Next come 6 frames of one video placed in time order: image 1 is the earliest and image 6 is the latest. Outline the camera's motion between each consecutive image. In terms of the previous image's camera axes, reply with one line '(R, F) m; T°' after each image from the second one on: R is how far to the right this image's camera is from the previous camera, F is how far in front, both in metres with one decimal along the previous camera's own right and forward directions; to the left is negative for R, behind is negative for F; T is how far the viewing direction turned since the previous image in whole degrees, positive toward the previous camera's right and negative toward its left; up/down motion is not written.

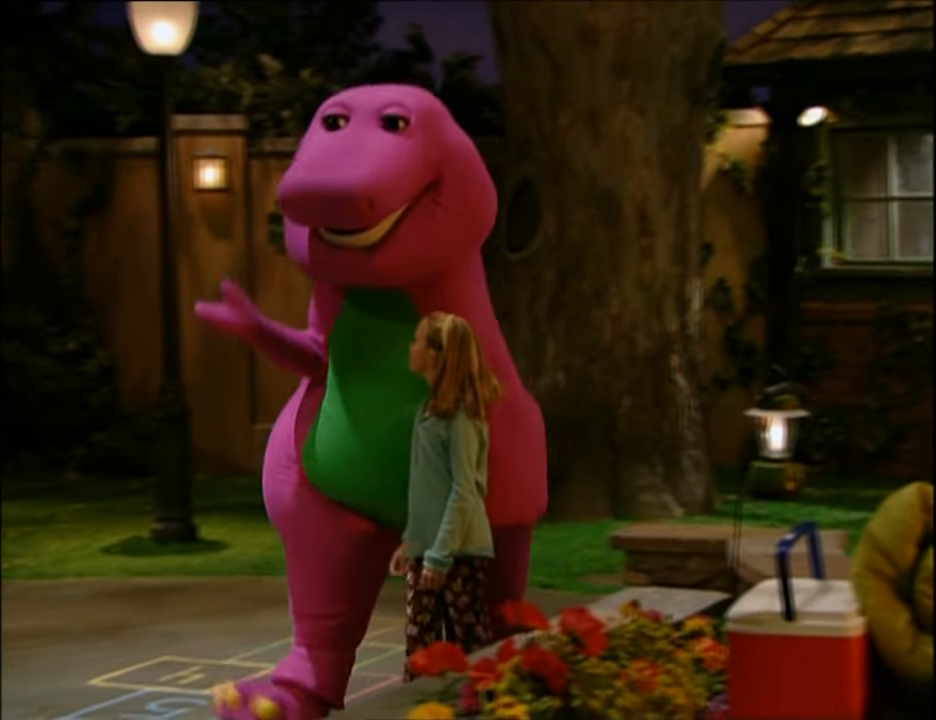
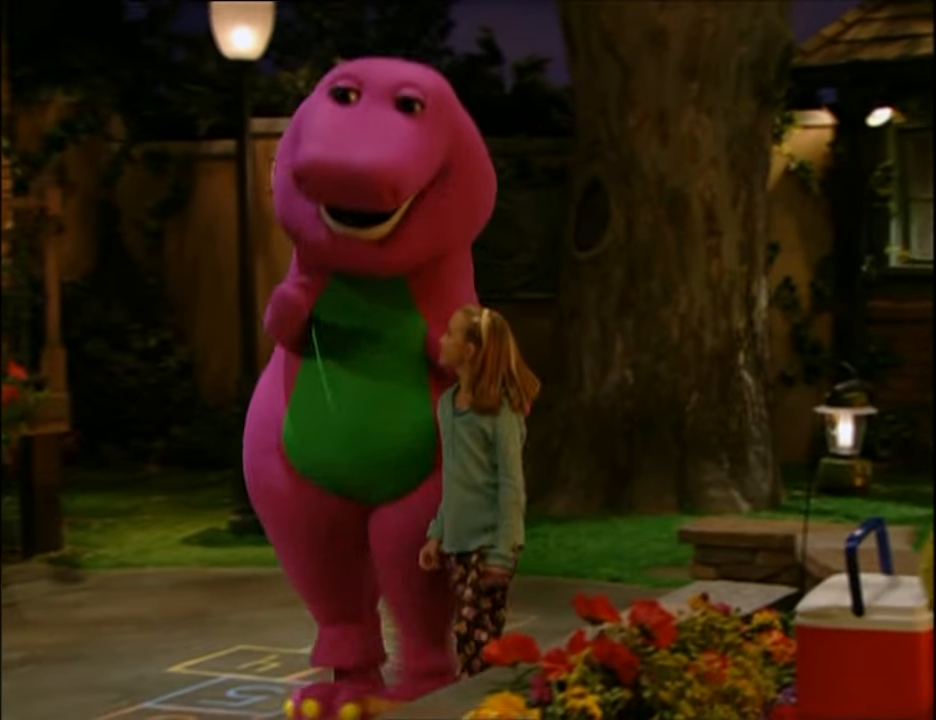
(-0.1, -0.2) m; -2°
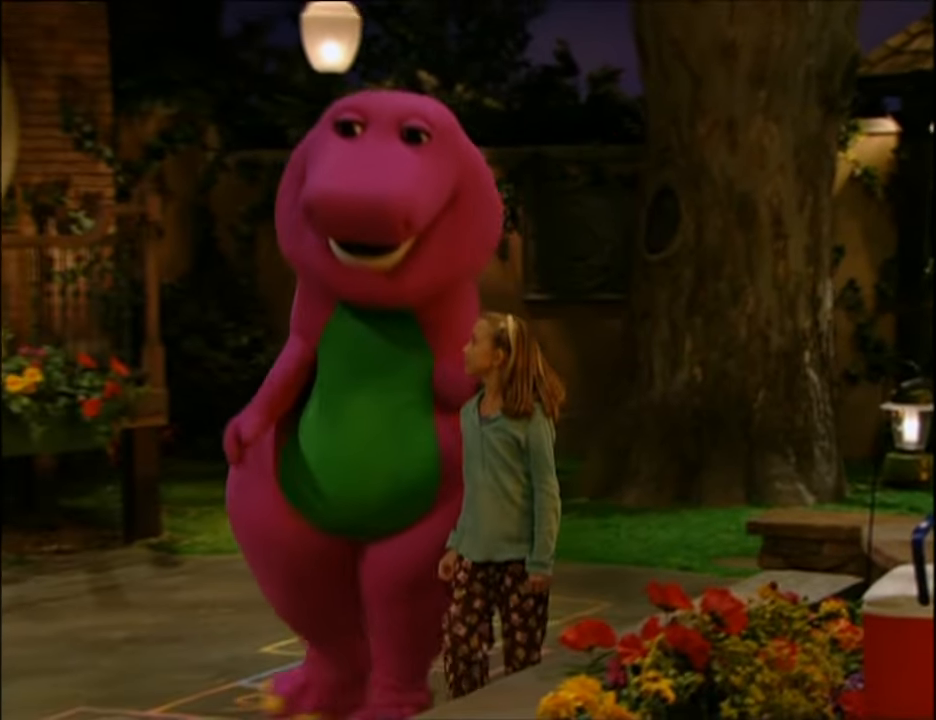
(-0.1, -0.4) m; -2°
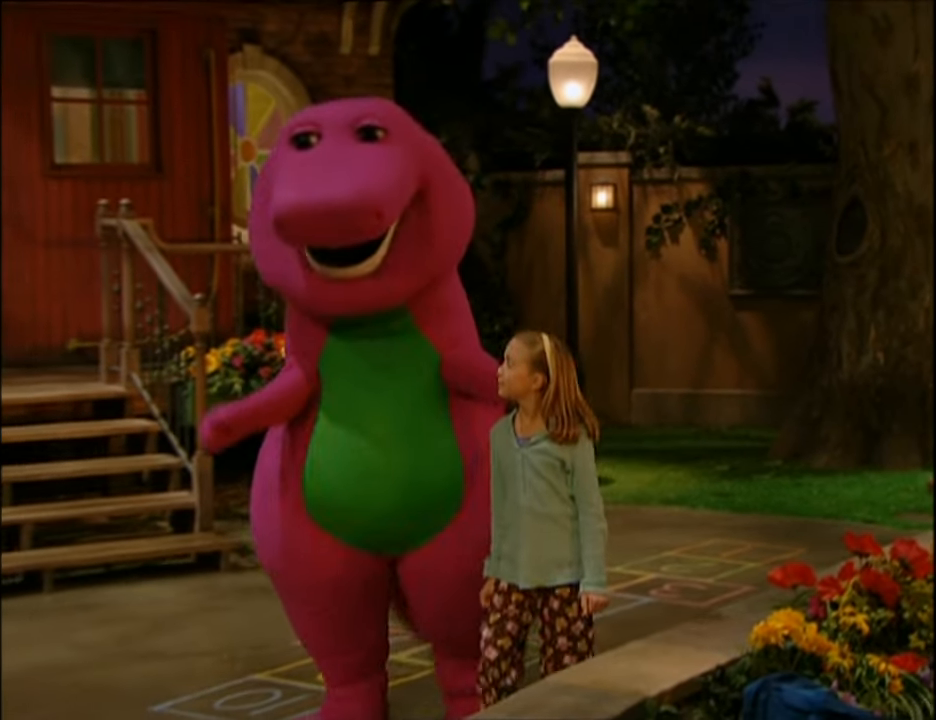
(0.0, -1.9) m; -8°
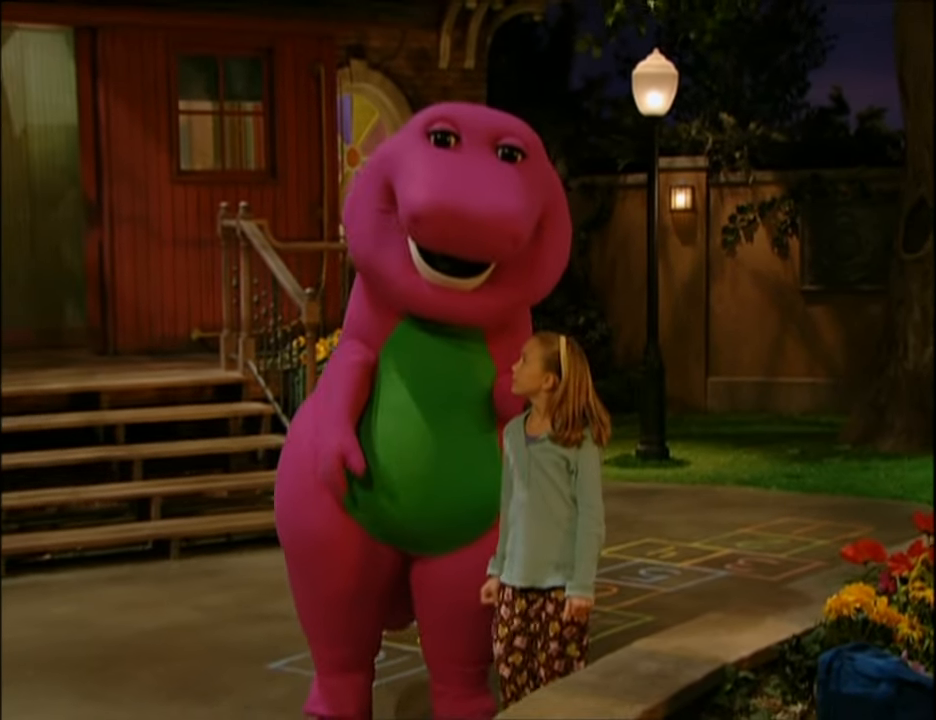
(0.0, -0.9) m; -3°
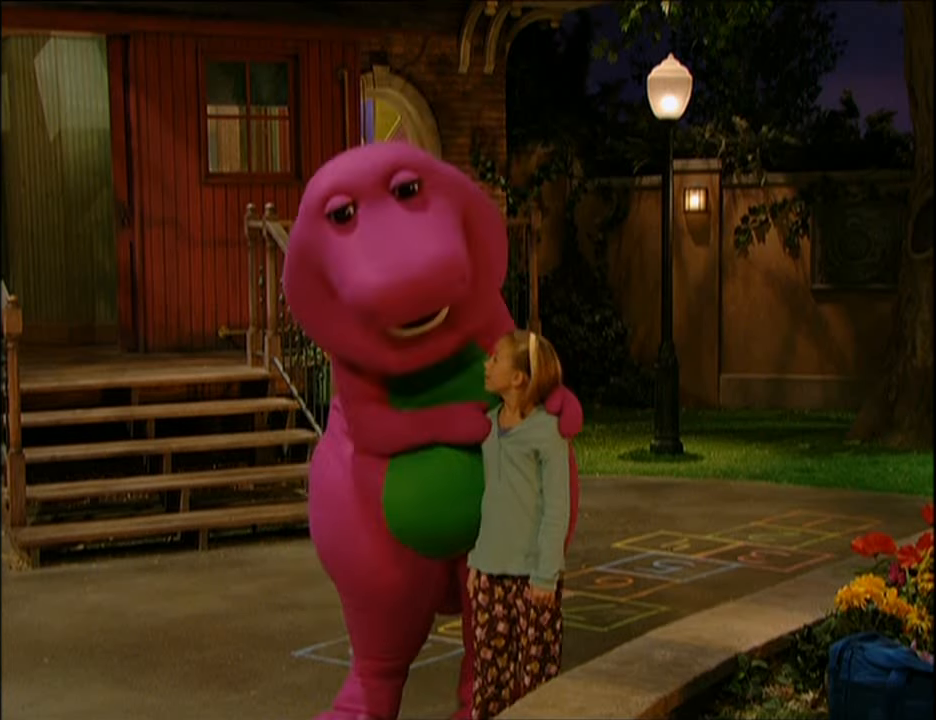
(0.0, -0.3) m; -1°
